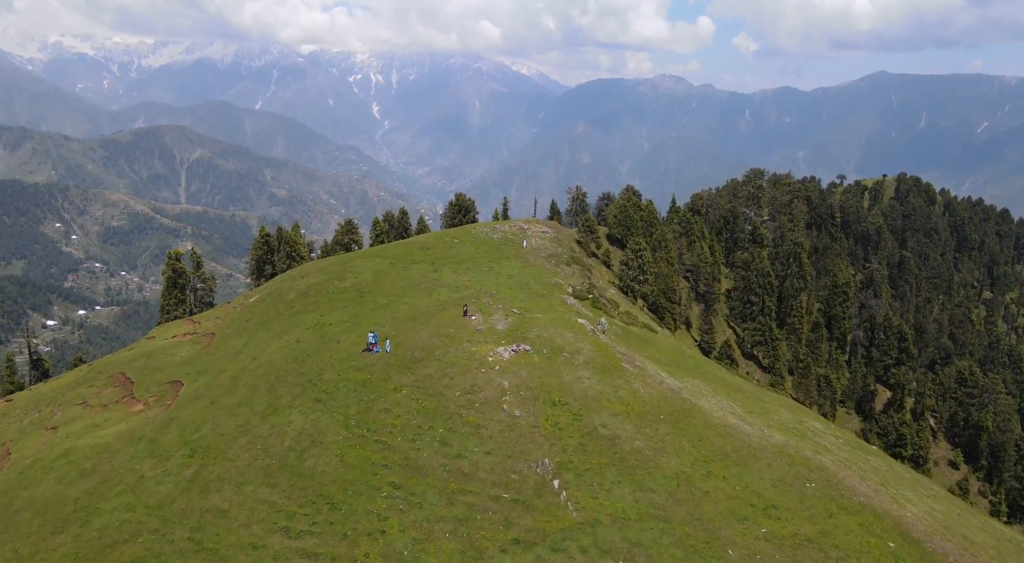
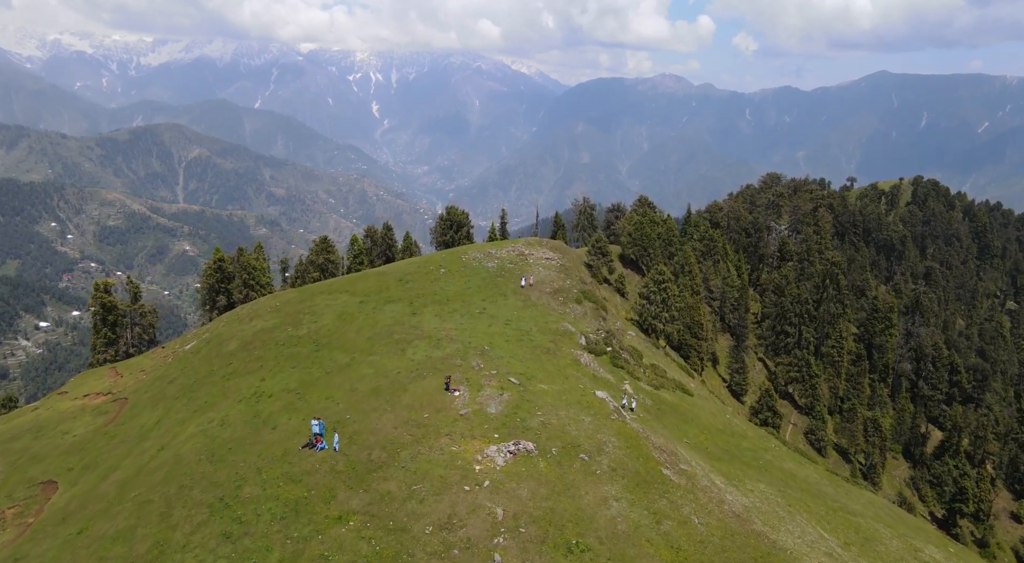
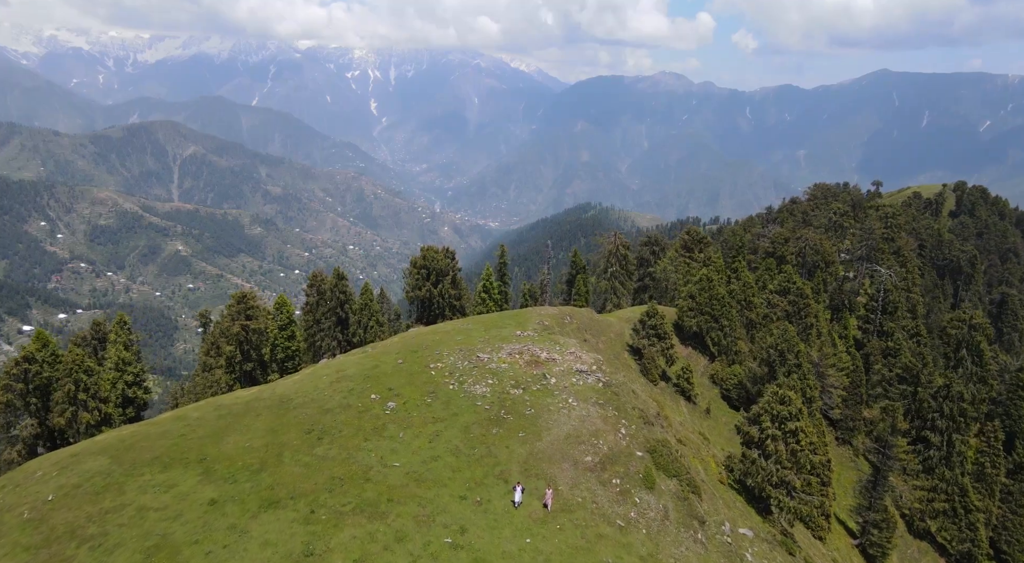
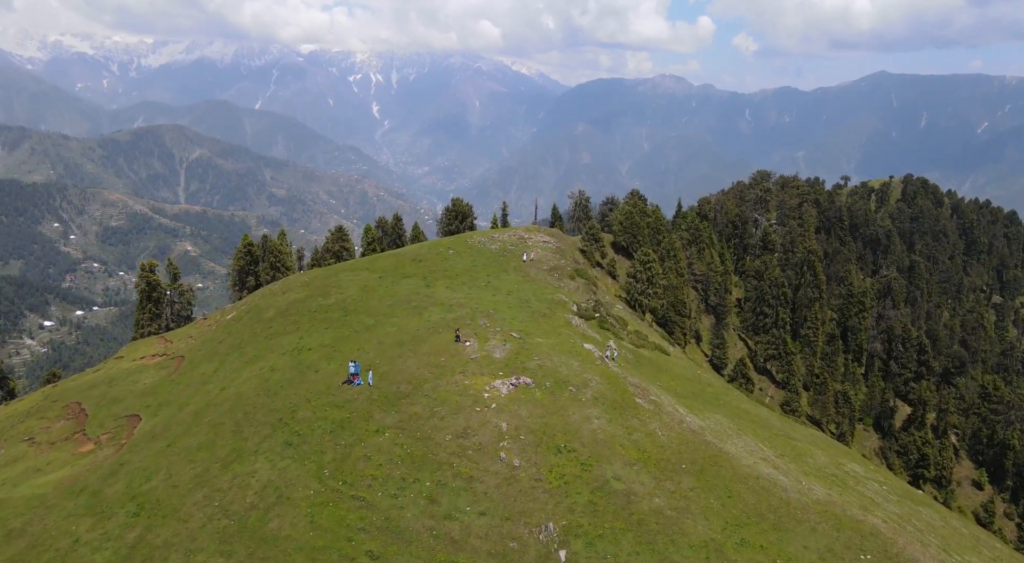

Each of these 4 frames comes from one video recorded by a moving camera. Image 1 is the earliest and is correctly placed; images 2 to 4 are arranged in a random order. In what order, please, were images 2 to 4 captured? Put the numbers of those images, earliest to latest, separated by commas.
4, 2, 3
